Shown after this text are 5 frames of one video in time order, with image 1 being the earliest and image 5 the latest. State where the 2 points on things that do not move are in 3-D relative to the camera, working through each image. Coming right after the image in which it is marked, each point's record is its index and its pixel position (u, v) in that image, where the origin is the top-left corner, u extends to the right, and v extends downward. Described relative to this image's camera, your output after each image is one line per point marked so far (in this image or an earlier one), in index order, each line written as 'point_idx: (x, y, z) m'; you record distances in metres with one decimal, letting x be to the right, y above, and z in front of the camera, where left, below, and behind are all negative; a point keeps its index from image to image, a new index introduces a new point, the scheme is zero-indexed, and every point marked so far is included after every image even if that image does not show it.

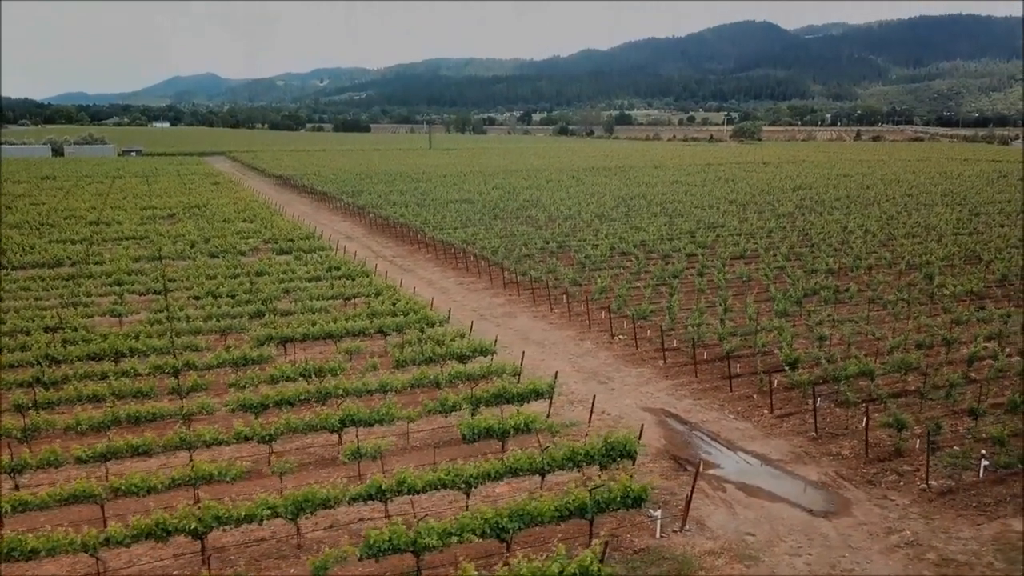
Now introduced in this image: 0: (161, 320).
0: (-8.7, -0.8, +19.0) m
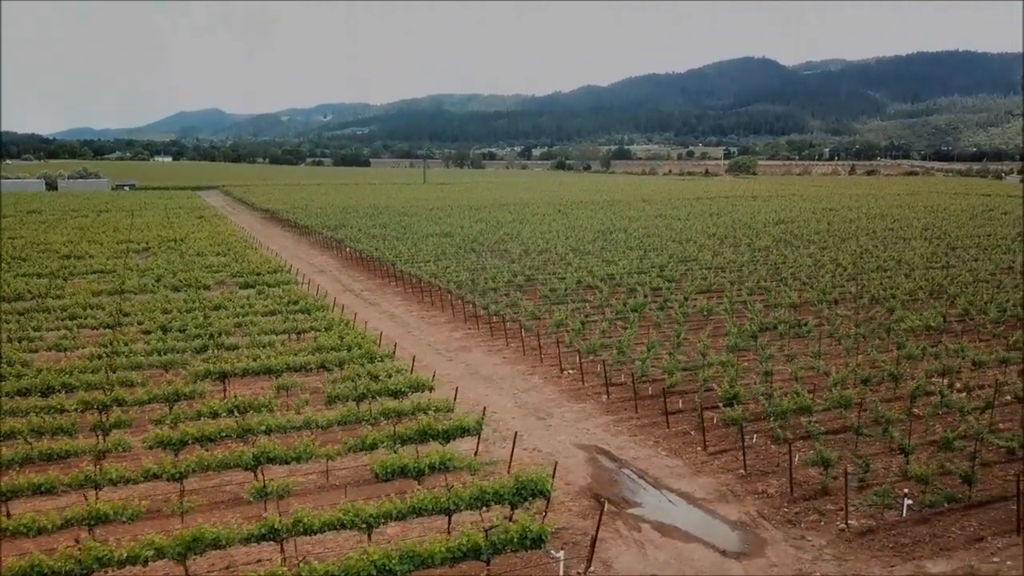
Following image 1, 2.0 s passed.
0: (-10.1, -1.7, +18.8) m
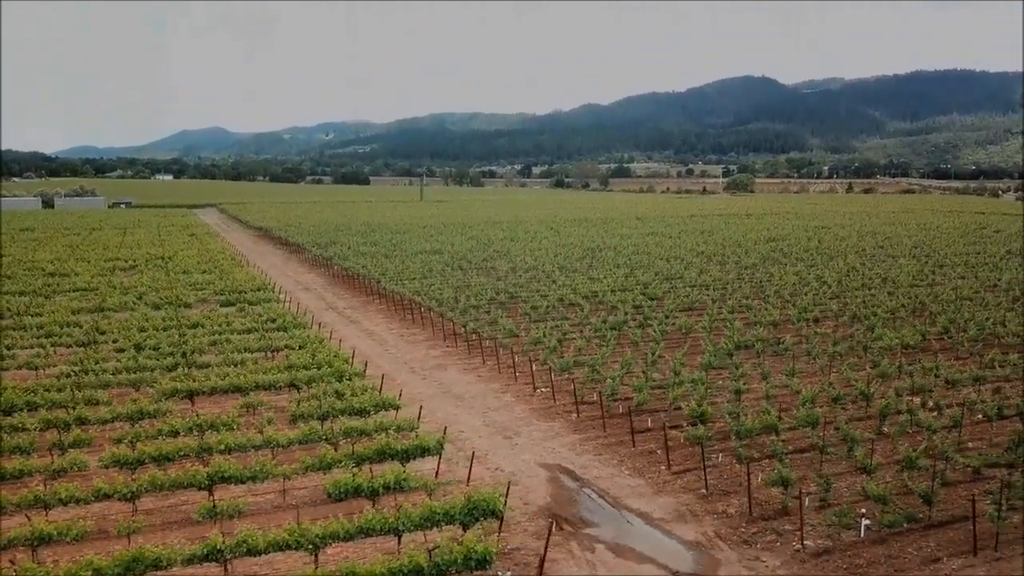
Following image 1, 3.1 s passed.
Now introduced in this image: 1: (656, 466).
0: (-10.8, -2.1, +18.8) m
1: (+2.7, -3.4, +14.5) m
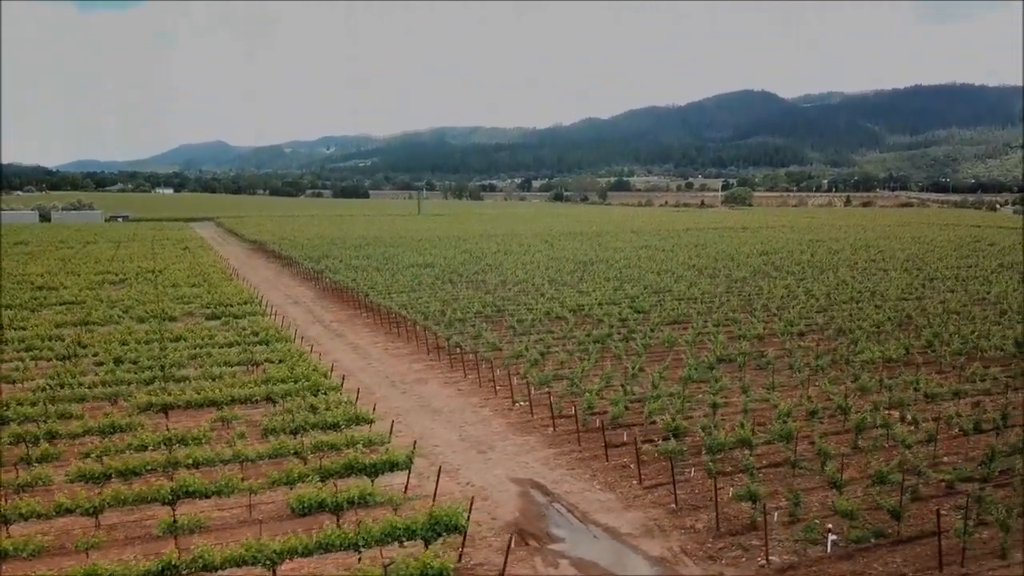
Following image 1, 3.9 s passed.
0: (-11.3, -2.4, +18.7) m
1: (+2.2, -3.6, +14.4) m
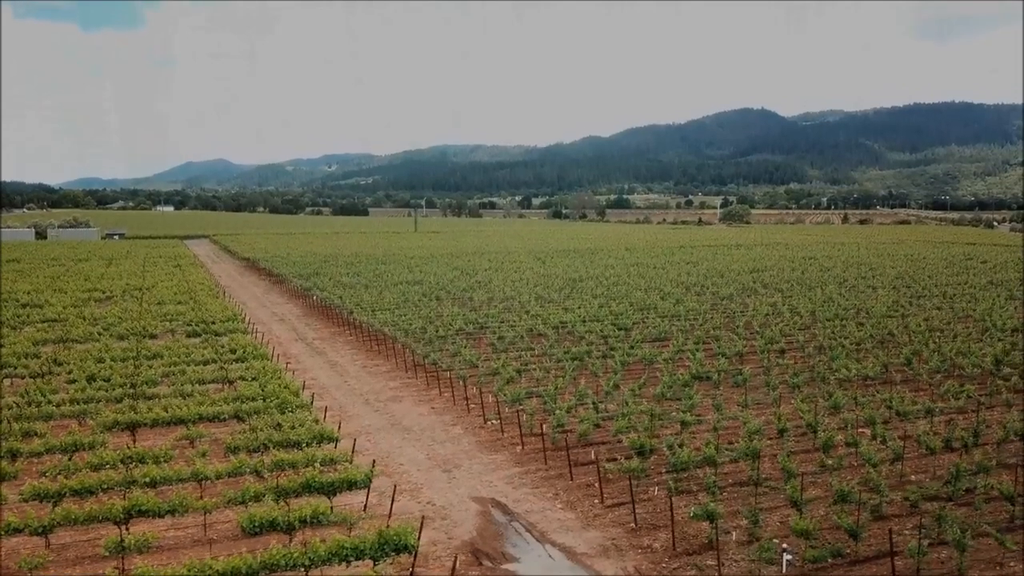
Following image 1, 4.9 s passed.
0: (-12.1, -2.9, +18.6) m
1: (+1.5, -4.0, +14.3) m
